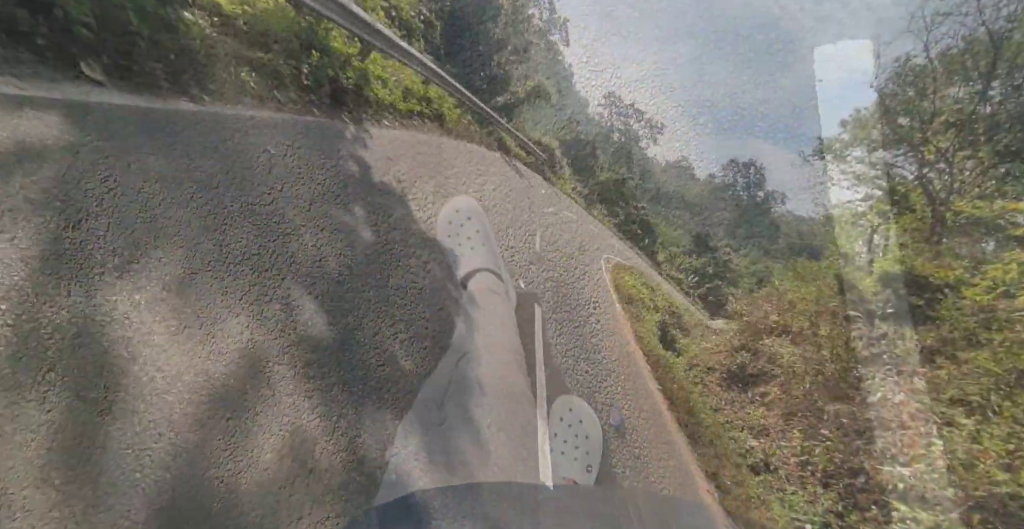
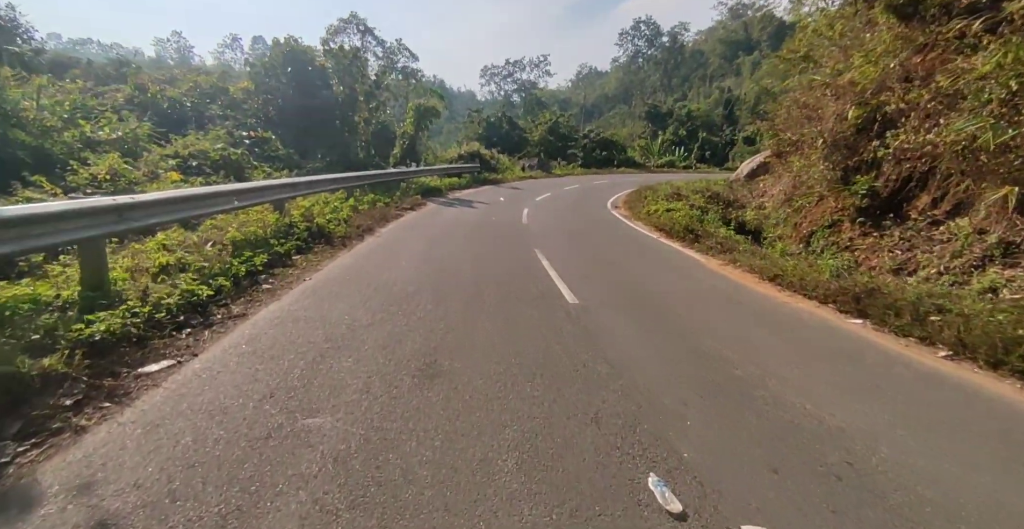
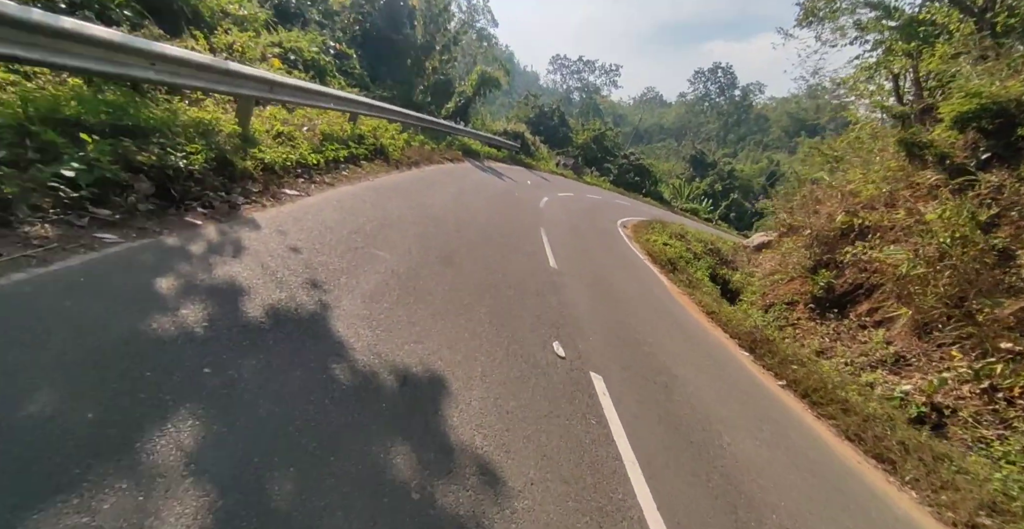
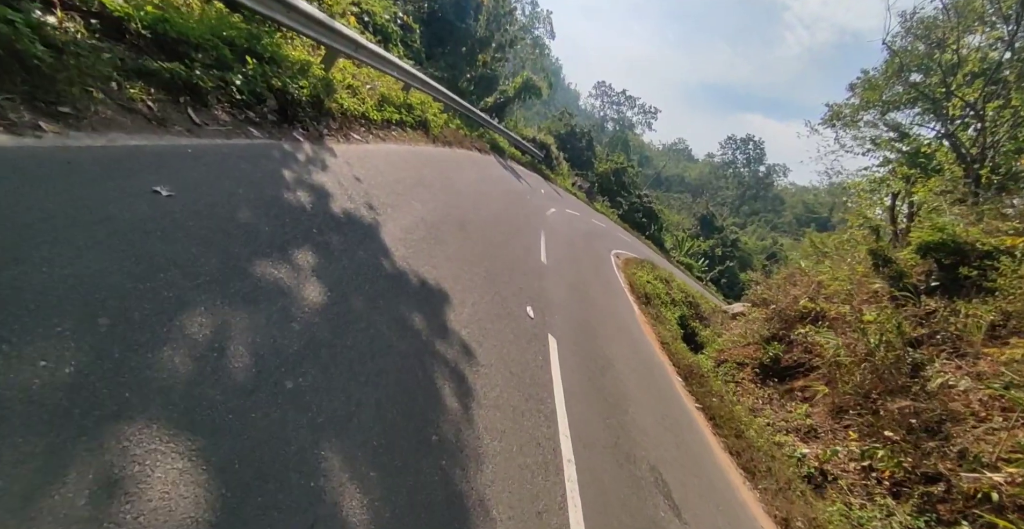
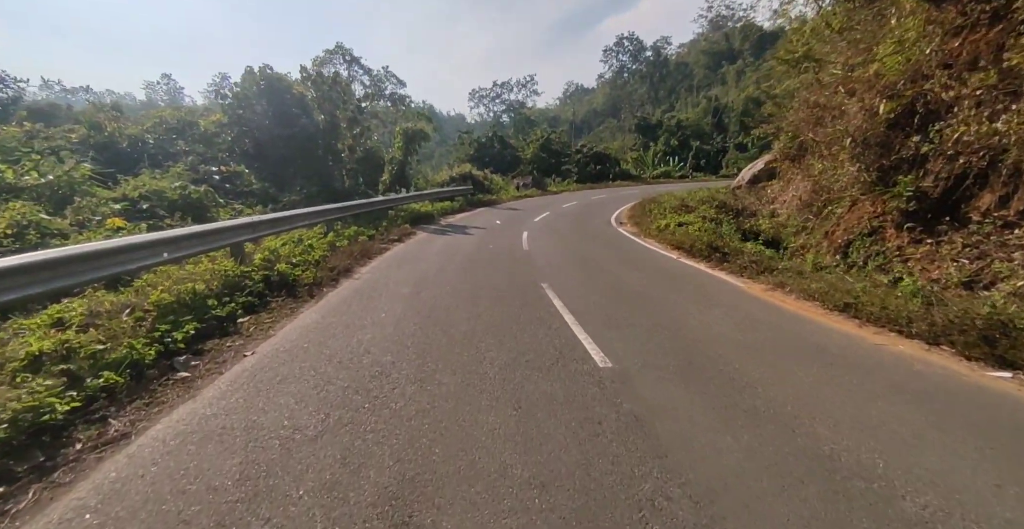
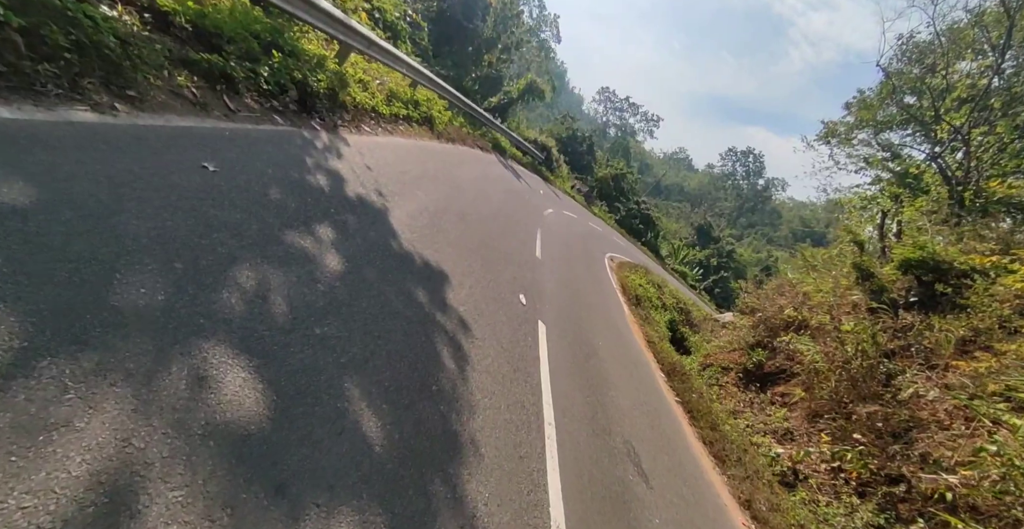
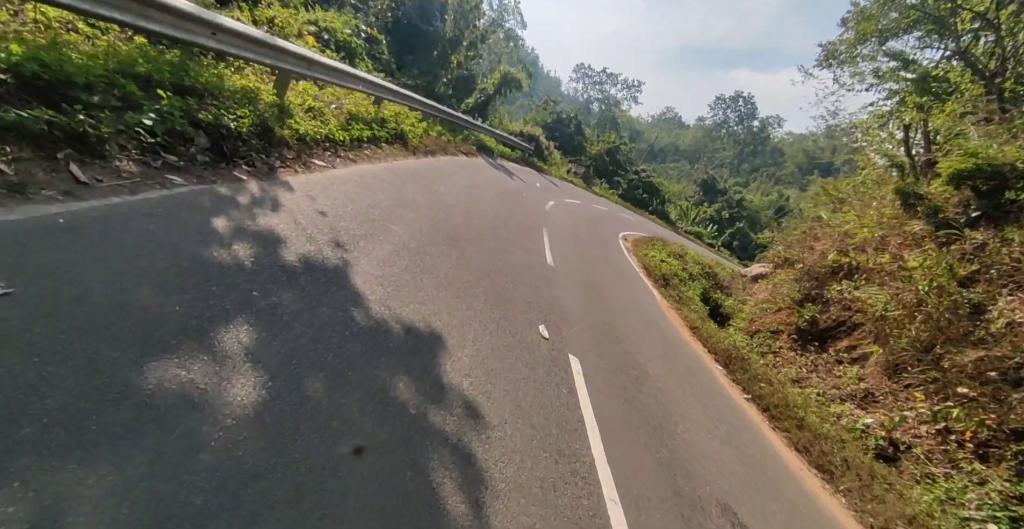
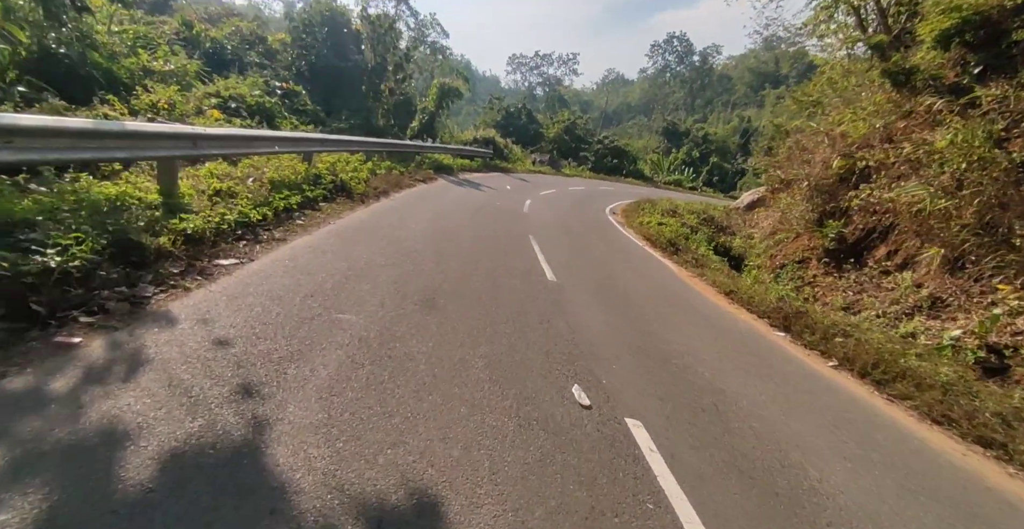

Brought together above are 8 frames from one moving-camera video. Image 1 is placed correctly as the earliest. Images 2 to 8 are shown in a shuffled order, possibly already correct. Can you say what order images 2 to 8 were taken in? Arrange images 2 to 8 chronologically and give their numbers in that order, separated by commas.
6, 4, 7, 3, 8, 2, 5
